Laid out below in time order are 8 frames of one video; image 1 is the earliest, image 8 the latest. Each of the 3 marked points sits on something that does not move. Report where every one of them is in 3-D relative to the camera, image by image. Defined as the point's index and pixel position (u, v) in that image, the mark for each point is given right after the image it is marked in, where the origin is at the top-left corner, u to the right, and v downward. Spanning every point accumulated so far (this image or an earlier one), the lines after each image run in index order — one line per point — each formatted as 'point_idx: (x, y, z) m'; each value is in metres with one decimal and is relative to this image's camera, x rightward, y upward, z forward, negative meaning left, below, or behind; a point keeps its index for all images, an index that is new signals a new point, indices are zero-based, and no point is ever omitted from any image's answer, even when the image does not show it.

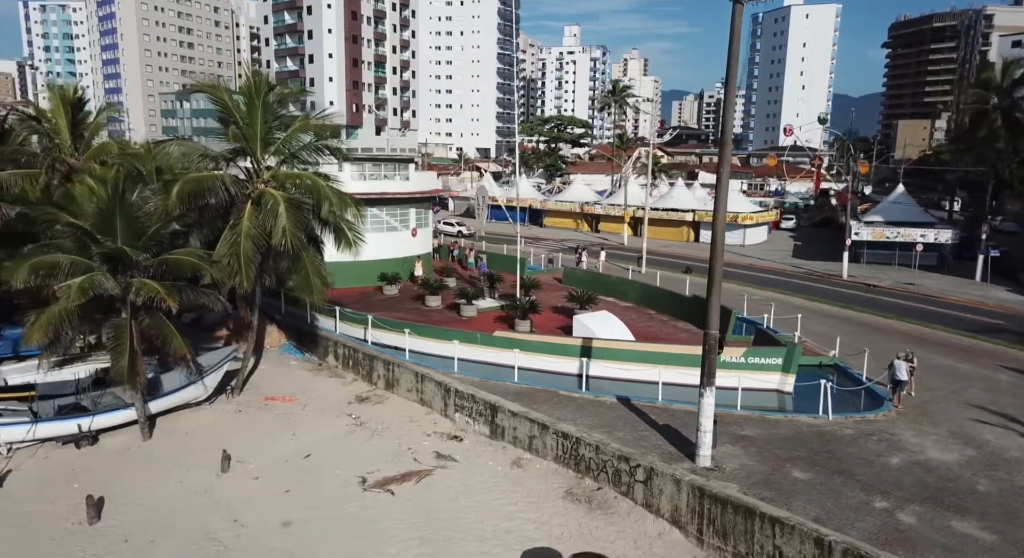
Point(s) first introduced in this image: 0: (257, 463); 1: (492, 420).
0: (-6.2, -4.5, +16.4) m
1: (-0.5, -3.7, +17.8) m
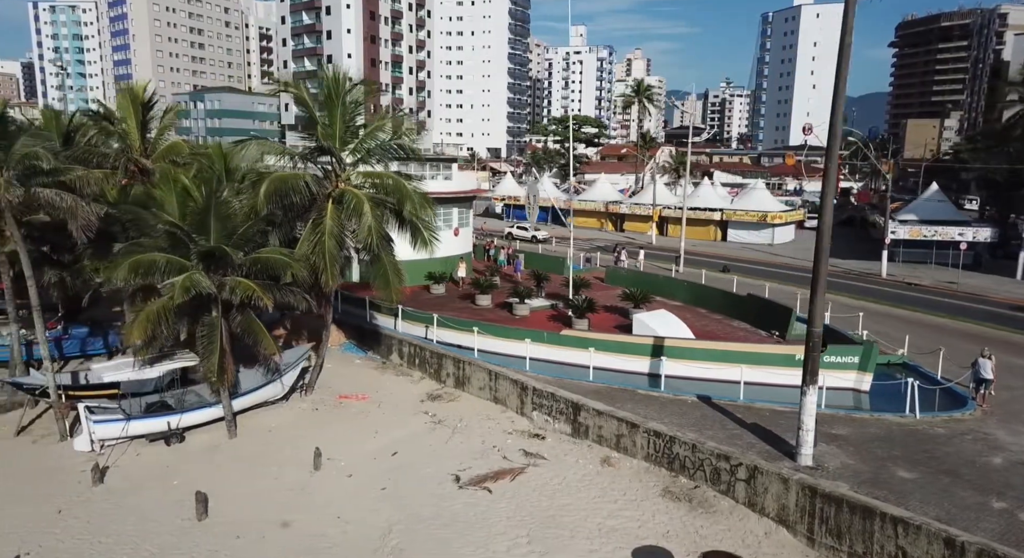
0: (-4.0, -4.4, +16.5) m
1: (+1.6, -3.7, +17.8) m
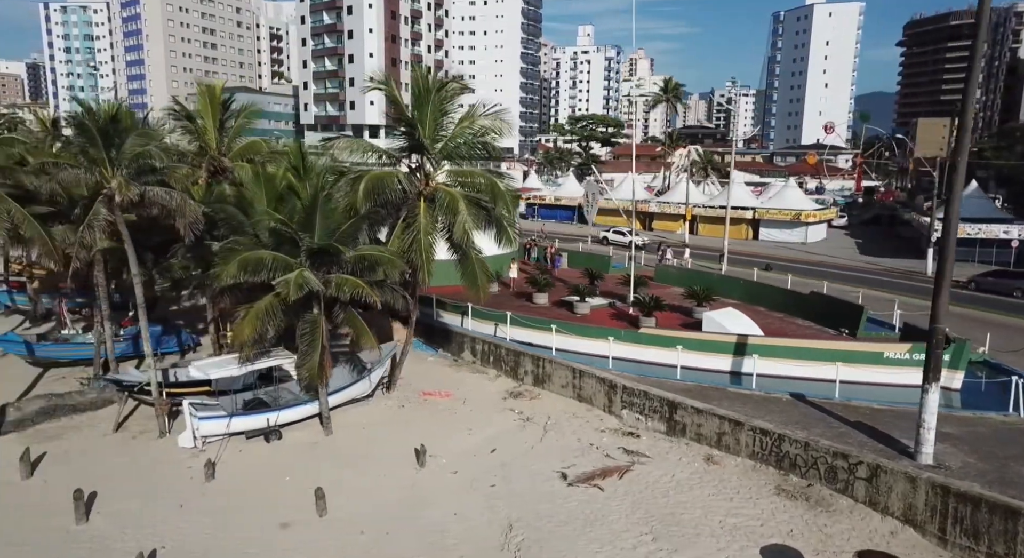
0: (-1.6, -4.4, +16.6) m
1: (+4.1, -3.6, +17.7) m
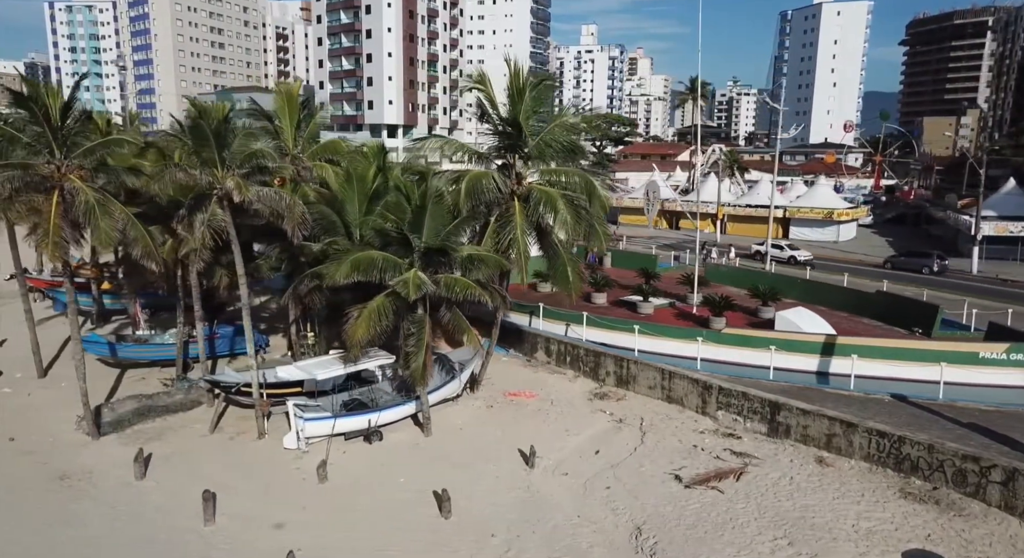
0: (+1.0, -4.4, +16.4) m
1: (+6.7, -3.6, +17.5) m
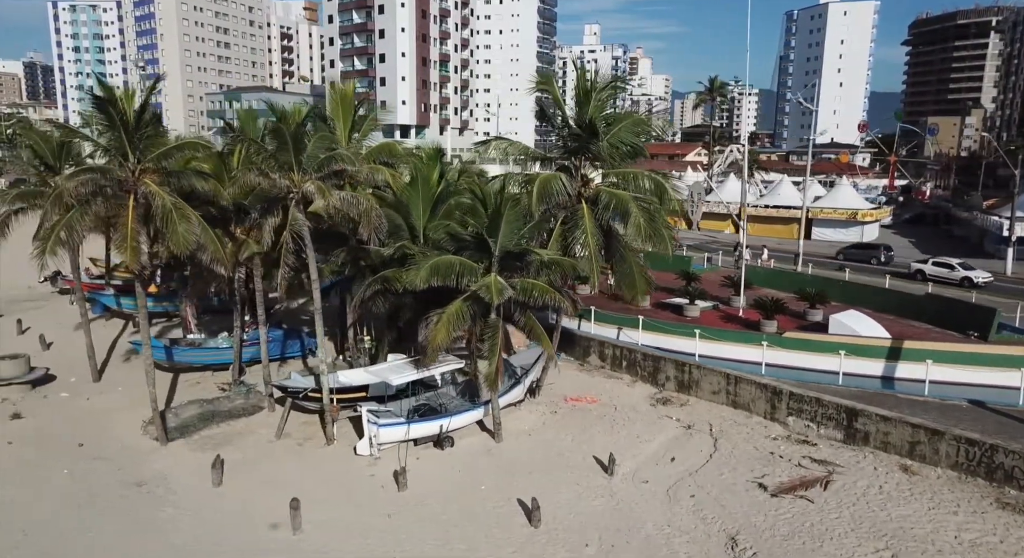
0: (+2.8, -4.5, +16.2) m
1: (+8.6, -3.7, +17.2) m
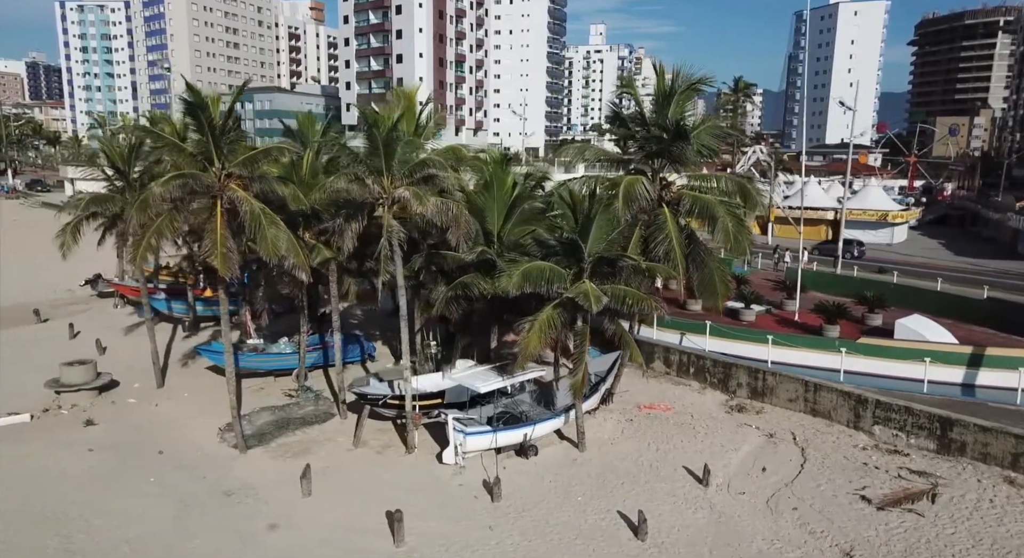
0: (+4.9, -4.6, +15.8) m
1: (+10.7, -3.9, +16.8) m
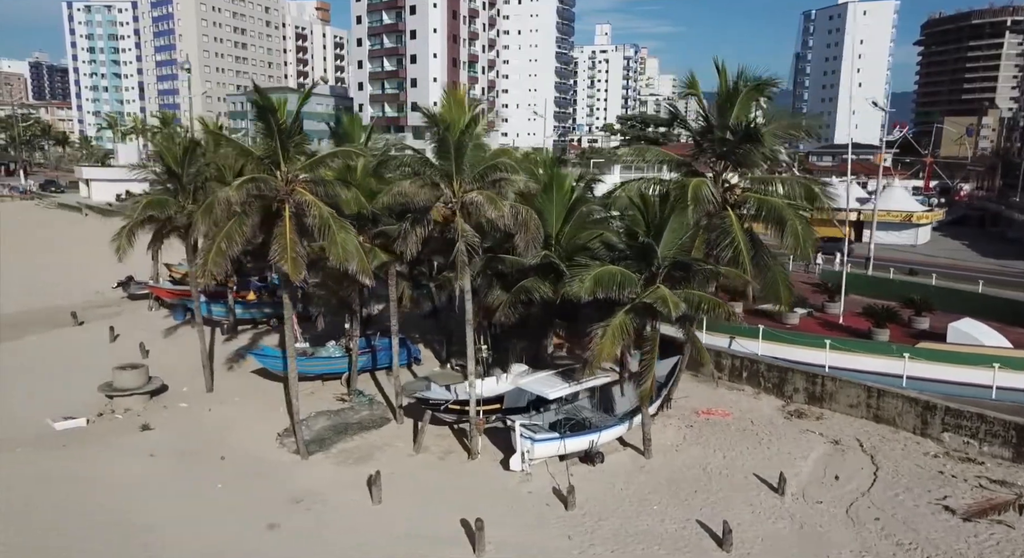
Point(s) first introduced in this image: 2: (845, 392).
0: (+6.5, -4.7, +15.5) m
1: (+12.3, -4.0, +16.4) m
2: (+9.7, -3.3, +19.9) m
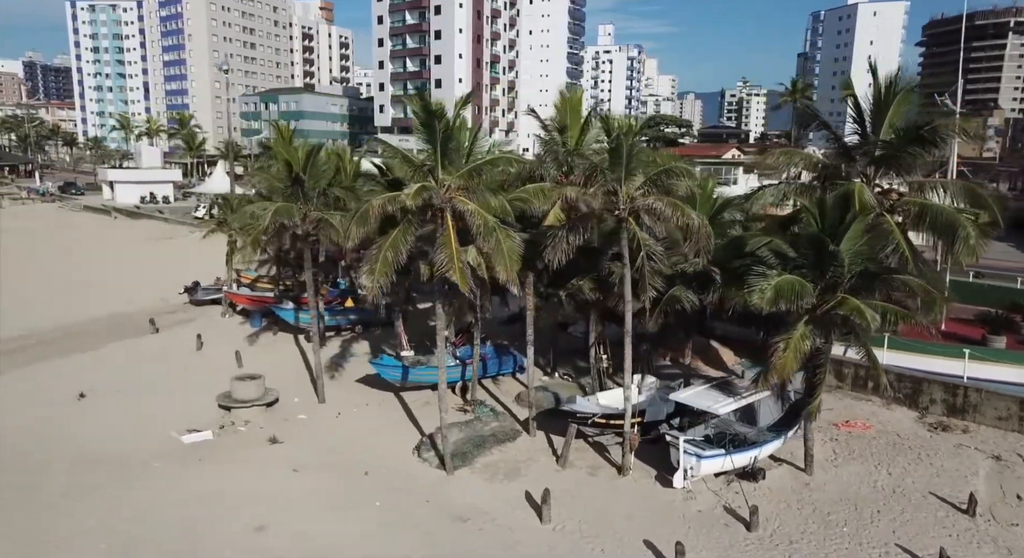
0: (+10.2, -4.9, +14.7) m
1: (+16.0, -4.2, +15.5) m
2: (+13.5, -3.5, +19.1) m
